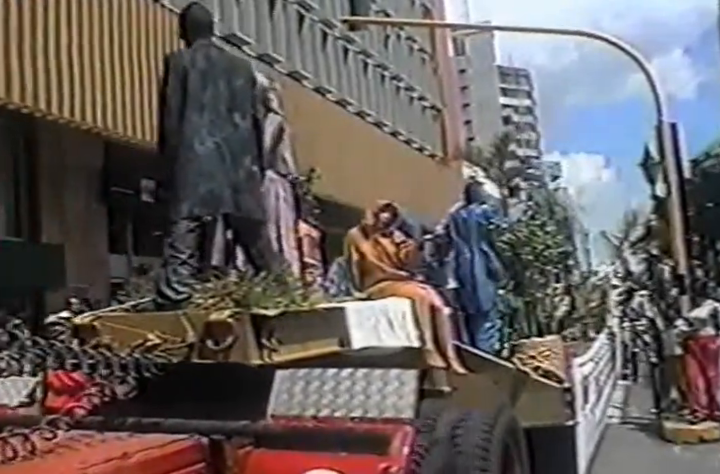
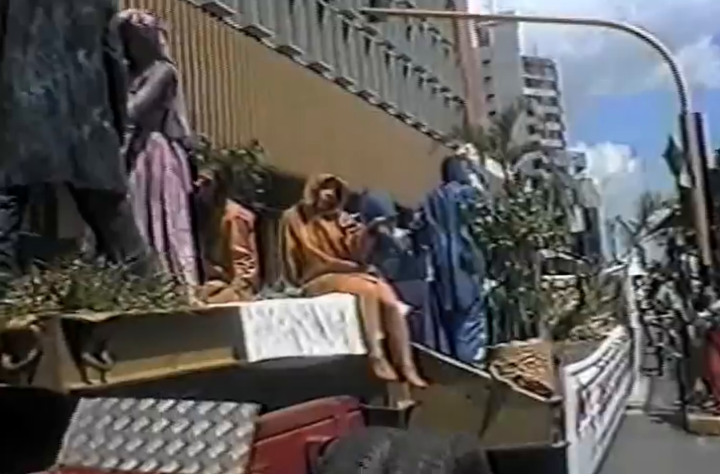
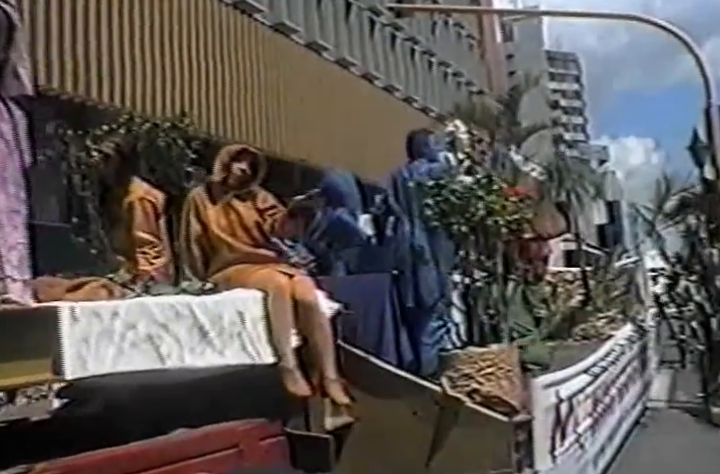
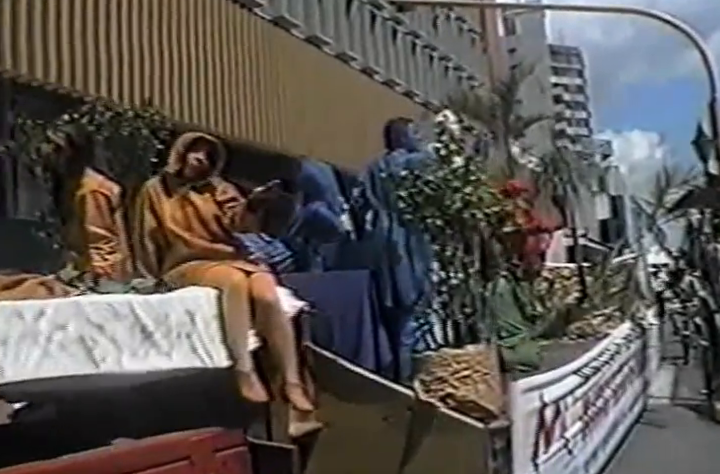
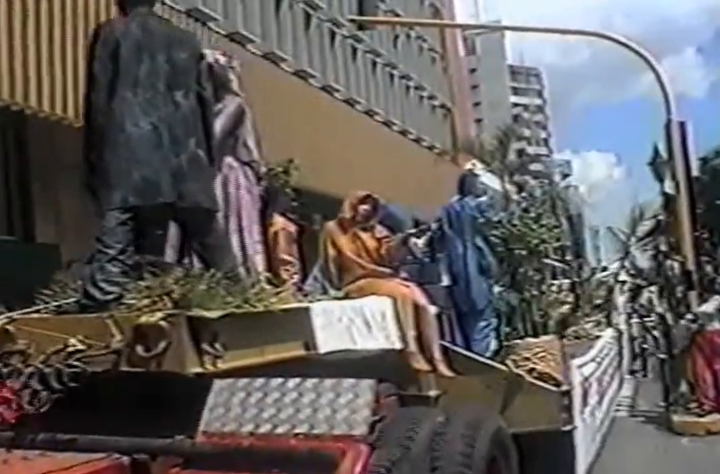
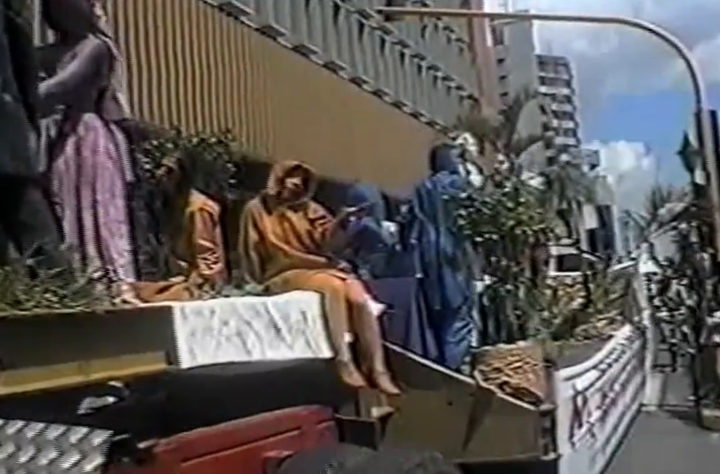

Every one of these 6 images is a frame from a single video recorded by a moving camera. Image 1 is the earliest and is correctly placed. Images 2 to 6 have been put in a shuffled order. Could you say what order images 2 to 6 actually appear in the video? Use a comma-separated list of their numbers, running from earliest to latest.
5, 2, 6, 3, 4
